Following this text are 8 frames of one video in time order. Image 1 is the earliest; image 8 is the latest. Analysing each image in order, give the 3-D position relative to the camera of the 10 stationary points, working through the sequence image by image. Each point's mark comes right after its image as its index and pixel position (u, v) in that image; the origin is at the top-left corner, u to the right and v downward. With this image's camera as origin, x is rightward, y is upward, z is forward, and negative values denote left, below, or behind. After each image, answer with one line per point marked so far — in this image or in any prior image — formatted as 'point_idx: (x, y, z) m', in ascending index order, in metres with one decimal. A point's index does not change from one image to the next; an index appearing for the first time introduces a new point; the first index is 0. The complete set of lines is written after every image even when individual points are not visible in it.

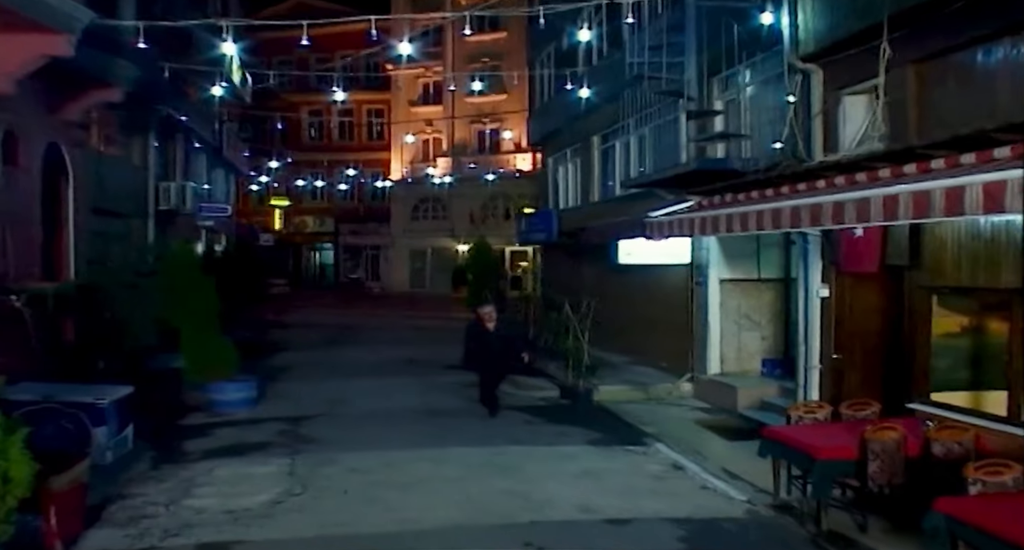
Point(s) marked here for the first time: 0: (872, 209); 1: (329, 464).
0: (+2.3, +0.4, +5.5) m
1: (-2.0, -2.0, +9.0) m
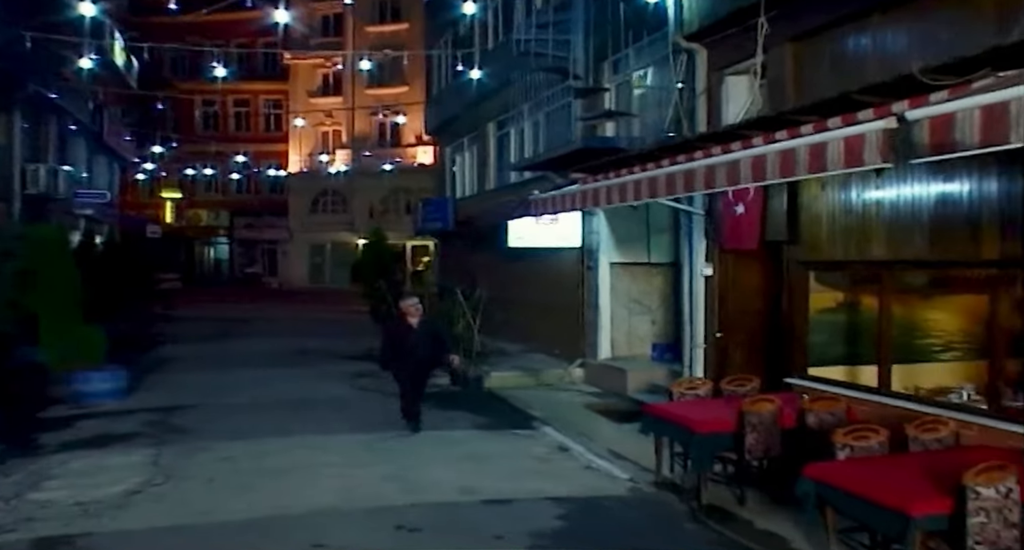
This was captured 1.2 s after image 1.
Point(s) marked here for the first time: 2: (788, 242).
0: (+1.5, +0.7, +5.4) m
1: (-3.2, -1.8, +8.5) m
2: (+2.6, +0.3, +8.0) m
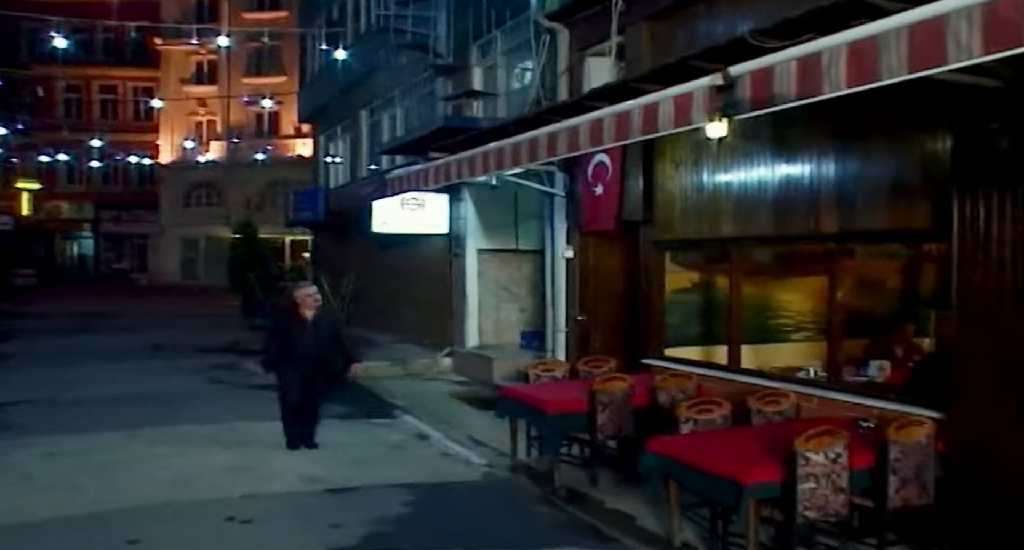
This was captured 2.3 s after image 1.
0: (+0.4, +0.9, +5.3) m
1: (-4.5, -1.6, +7.7) m
2: (+1.2, +0.5, +7.9) m
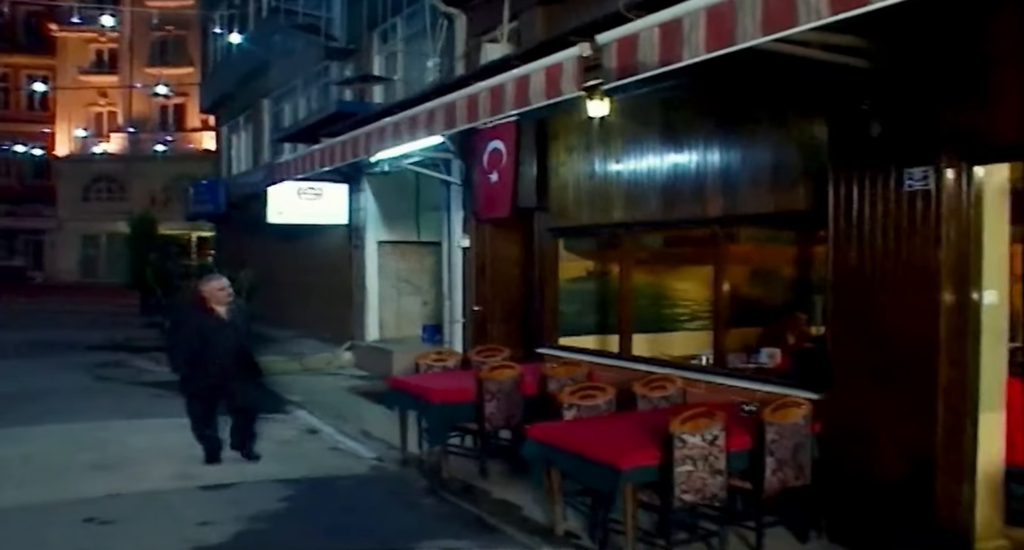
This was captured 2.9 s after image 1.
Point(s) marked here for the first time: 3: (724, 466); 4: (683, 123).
0: (-0.3, +1.0, +5.1) m
1: (-5.5, -1.5, +7.1) m
2: (+0.2, +0.6, +7.8) m
3: (+1.2, -1.1, +4.8) m
4: (+1.3, +1.1, +6.3) m
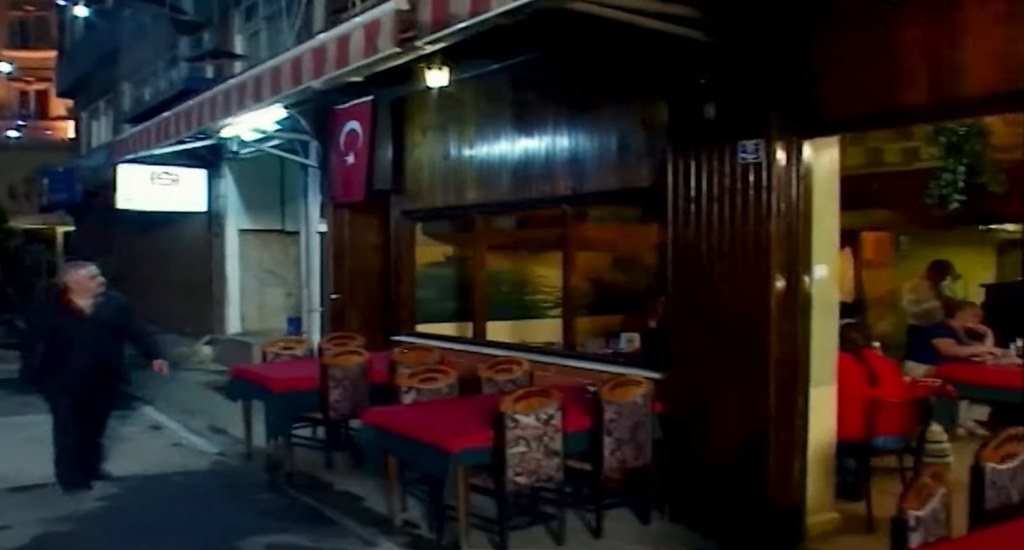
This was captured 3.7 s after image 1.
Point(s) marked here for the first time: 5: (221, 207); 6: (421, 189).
0: (-1.3, +1.1, +4.8) m
1: (-6.7, -1.4, +6.2) m
2: (-1.1, +0.8, +7.5) m
3: (+0.3, -1.0, +4.6) m
4: (+0.2, +1.3, +6.2) m
5: (-3.5, +0.8, +10.2) m
6: (-0.8, +0.7, +7.3) m
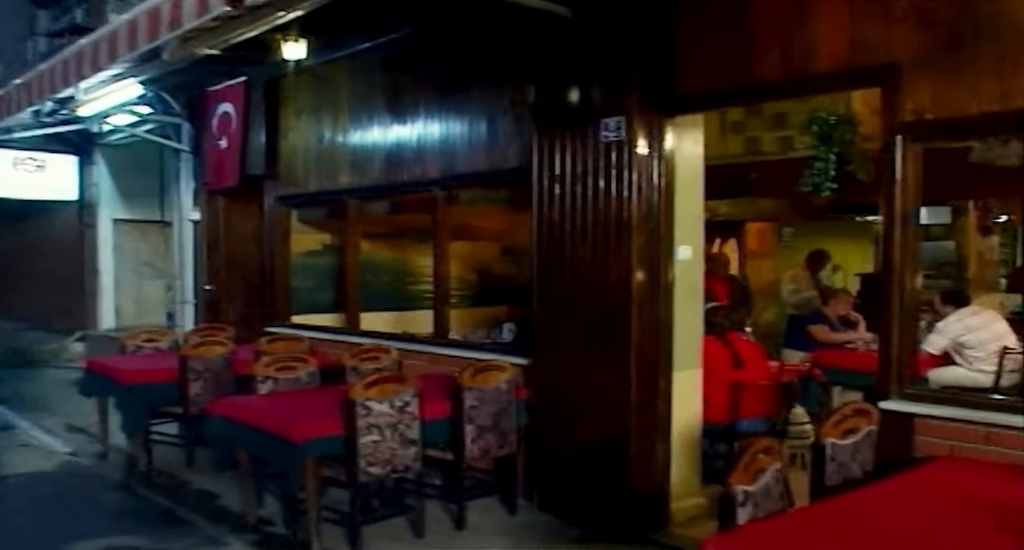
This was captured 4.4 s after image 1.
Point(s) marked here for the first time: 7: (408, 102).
0: (-2.1, +1.2, +4.4) m
1: (-7.5, -1.3, +5.3) m
2: (-2.1, +0.8, +7.2) m
3: (-0.5, -0.8, +4.4) m
4: (-0.8, +1.4, +6.0) m
5: (-4.8, +0.9, +9.7) m
6: (-1.8, +0.8, +7.0) m
7: (-0.7, +1.2, +6.0) m
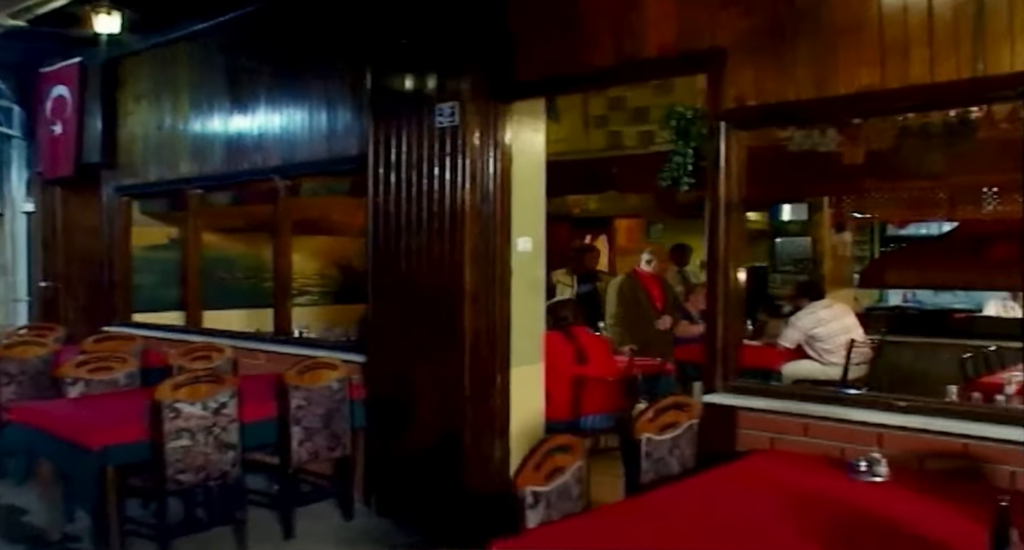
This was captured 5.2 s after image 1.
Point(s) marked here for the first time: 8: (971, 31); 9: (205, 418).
0: (-2.9, +1.3, +4.0) m
1: (-8.5, -1.3, +4.2) m
2: (-3.2, +0.9, +6.7) m
3: (-1.4, -0.8, +4.1) m
4: (-1.8, +1.4, +5.6) m
5: (-6.2, +1.0, +8.9) m
6: (-2.9, +0.9, +6.5) m
7: (-1.8, +1.3, +5.6) m
8: (+1.7, +0.9, +3.1) m
9: (-1.5, -0.7, +4.0) m
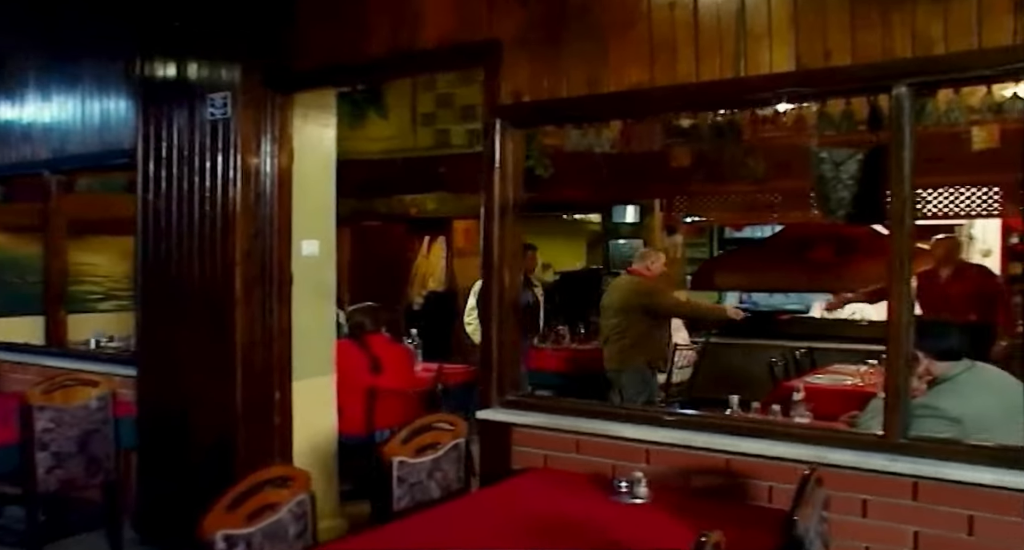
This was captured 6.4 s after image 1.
0: (-3.9, +1.2, +3.2) m
1: (-9.4, -1.3, +2.8) m
2: (-4.6, +0.9, +5.9) m
3: (-2.4, -0.8, +3.6) m
4: (-3.0, +1.4, +5.1) m
5: (-7.8, +0.9, +7.7) m
6: (-4.2, +0.8, +5.8) m
7: (-3.0, +1.3, +5.0) m
8: (+0.8, +0.9, +2.9) m
9: (-2.5, -0.7, +3.5) m
